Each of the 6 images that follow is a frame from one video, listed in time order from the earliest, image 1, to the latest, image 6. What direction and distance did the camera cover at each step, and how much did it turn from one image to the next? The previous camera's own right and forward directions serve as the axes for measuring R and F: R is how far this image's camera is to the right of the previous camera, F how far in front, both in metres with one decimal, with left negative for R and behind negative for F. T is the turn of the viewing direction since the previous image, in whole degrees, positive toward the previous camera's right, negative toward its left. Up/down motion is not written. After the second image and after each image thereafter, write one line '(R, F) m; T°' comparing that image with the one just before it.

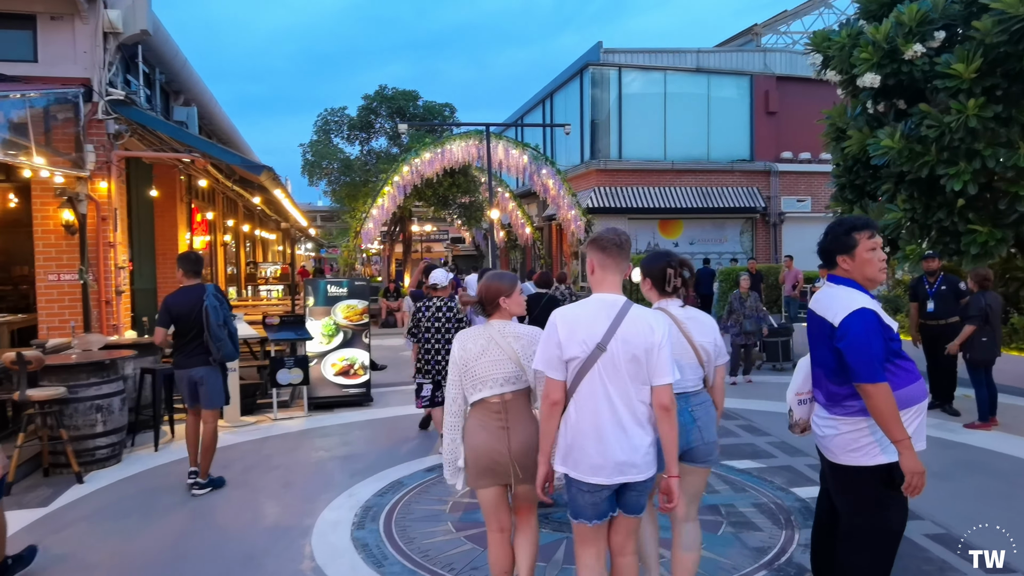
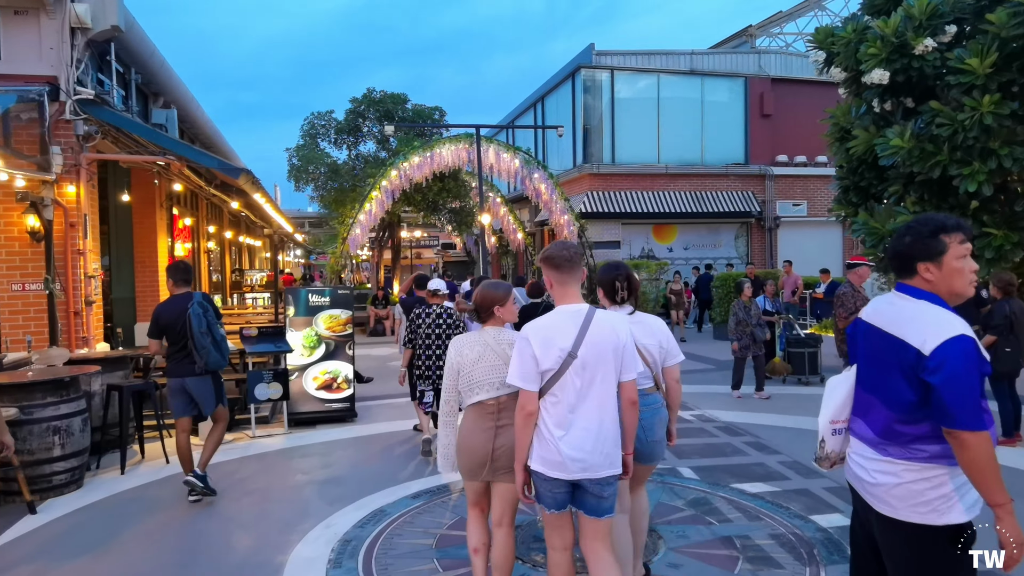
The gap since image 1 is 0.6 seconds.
(0.0, +0.4) m; +1°
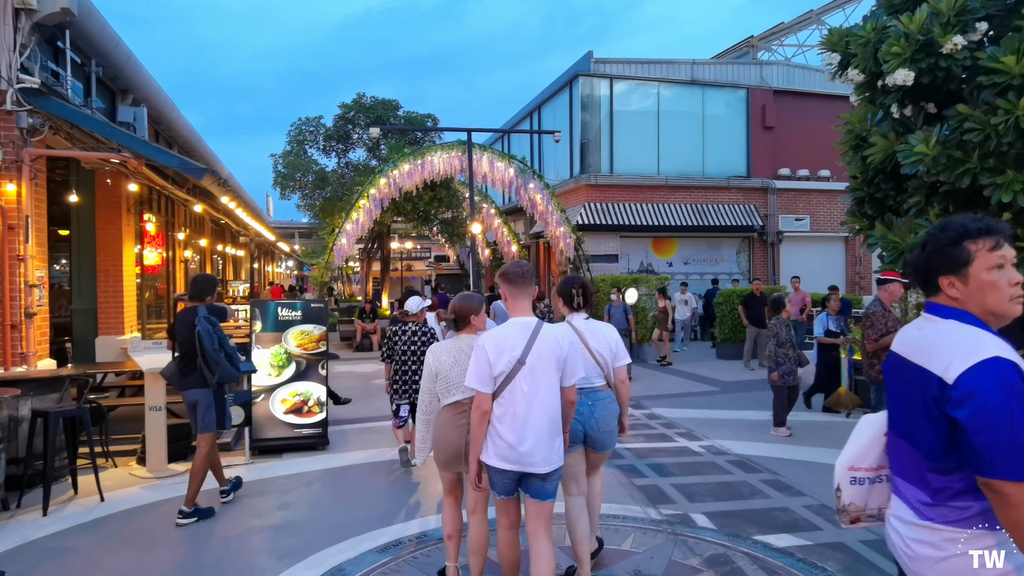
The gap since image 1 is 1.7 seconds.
(+0.1, +0.8) m; 0°
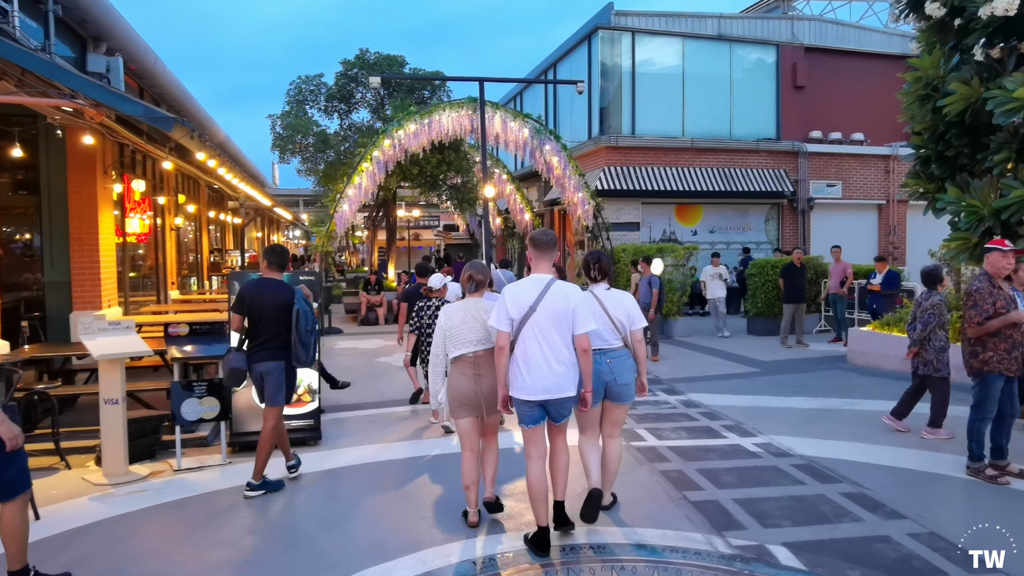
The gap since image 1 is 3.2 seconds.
(-0.1, +1.1) m; -1°
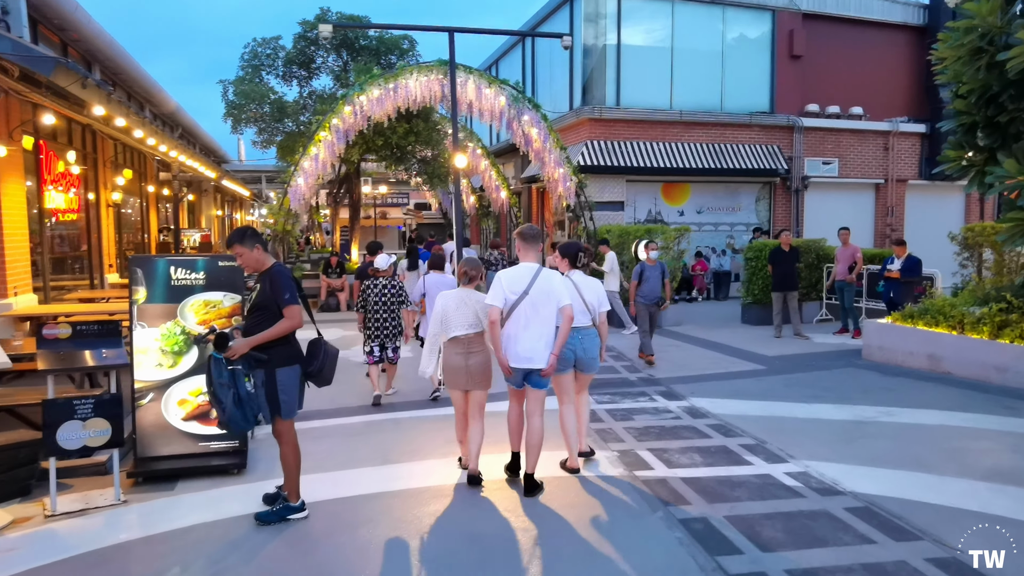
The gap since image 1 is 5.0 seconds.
(0.0, +1.3) m; +2°
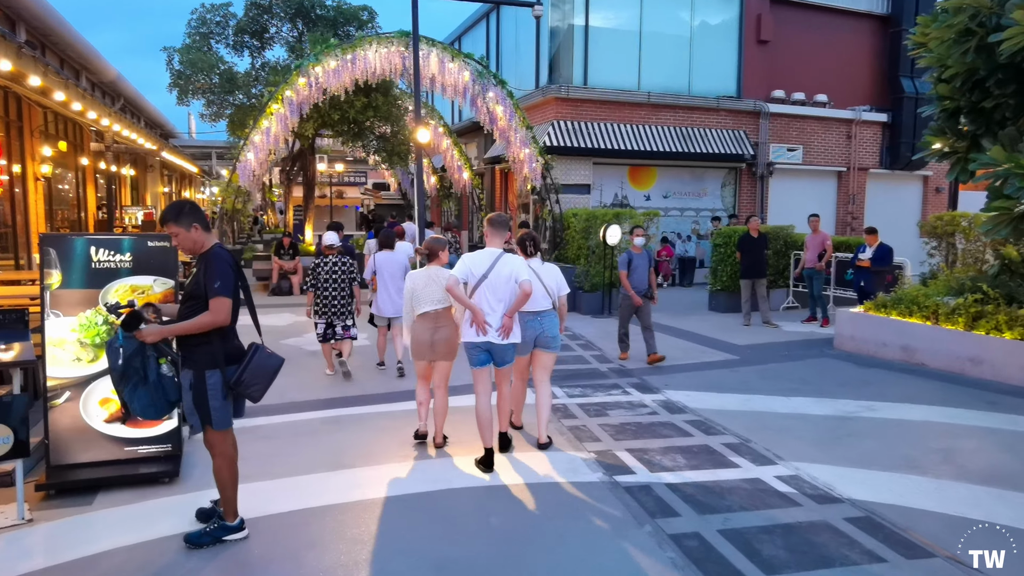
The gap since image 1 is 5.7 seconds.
(-0.1, +0.5) m; +3°
